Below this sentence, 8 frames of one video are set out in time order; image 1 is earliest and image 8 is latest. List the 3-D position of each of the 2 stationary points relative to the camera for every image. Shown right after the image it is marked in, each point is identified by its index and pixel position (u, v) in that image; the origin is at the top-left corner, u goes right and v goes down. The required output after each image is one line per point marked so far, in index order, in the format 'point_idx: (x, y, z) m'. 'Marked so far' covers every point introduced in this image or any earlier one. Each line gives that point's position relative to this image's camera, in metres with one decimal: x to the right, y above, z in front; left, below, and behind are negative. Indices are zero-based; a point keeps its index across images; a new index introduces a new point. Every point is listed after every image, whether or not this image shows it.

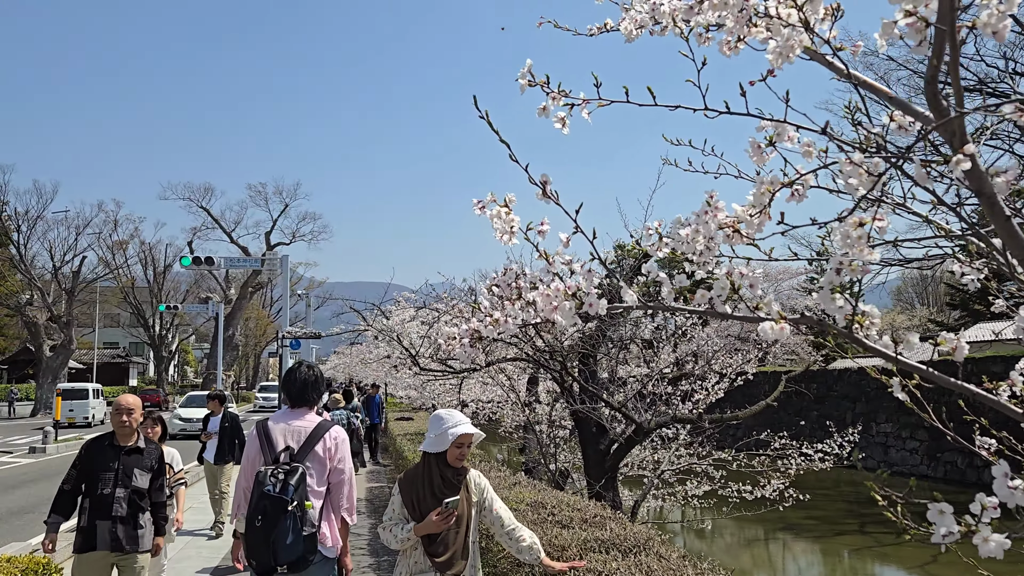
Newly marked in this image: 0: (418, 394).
0: (-1.8, -2.1, +16.0) m
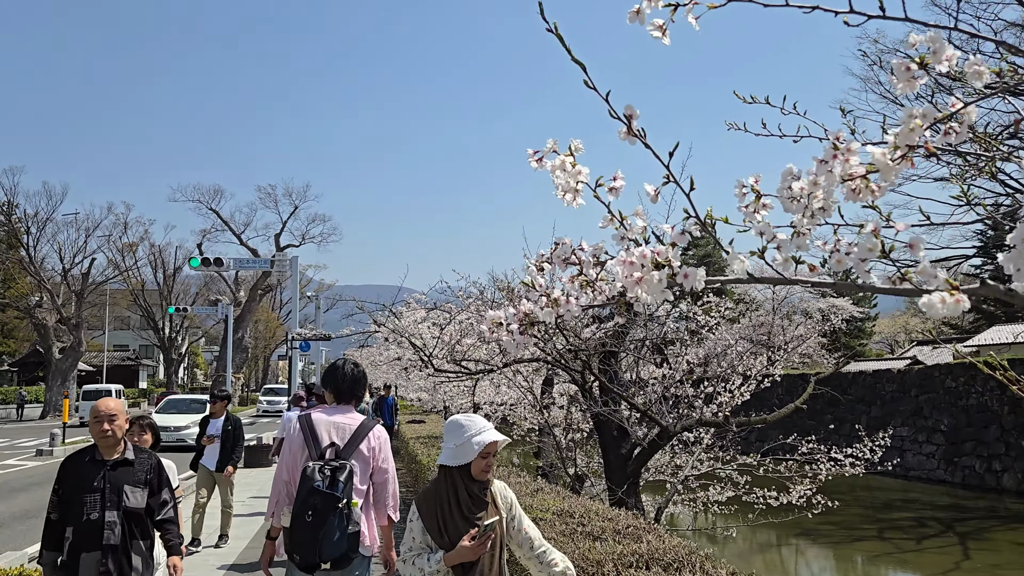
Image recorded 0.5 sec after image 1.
0: (-1.6, -2.1, +15.8) m
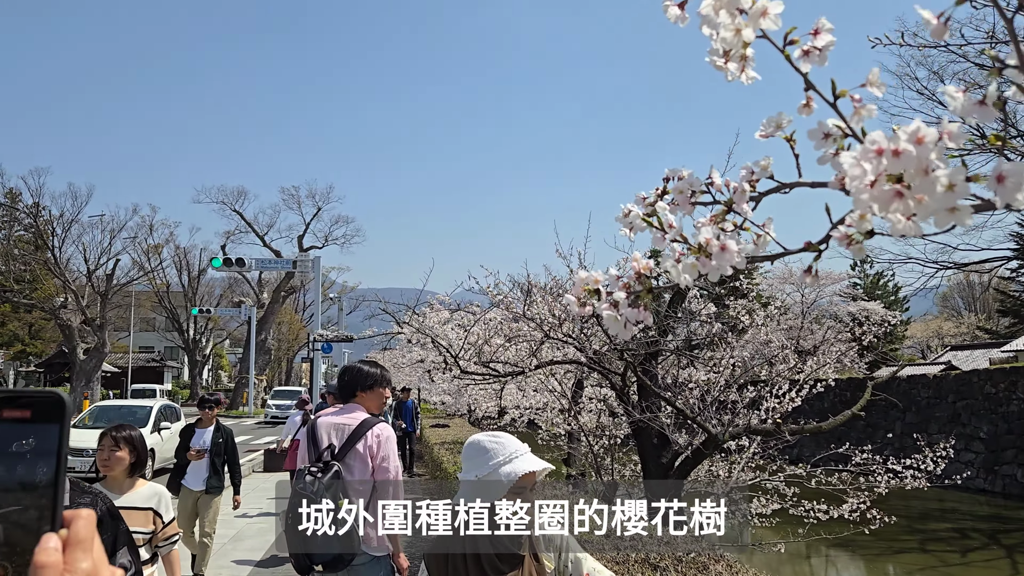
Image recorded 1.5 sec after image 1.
0: (-1.1, -2.1, +15.4) m
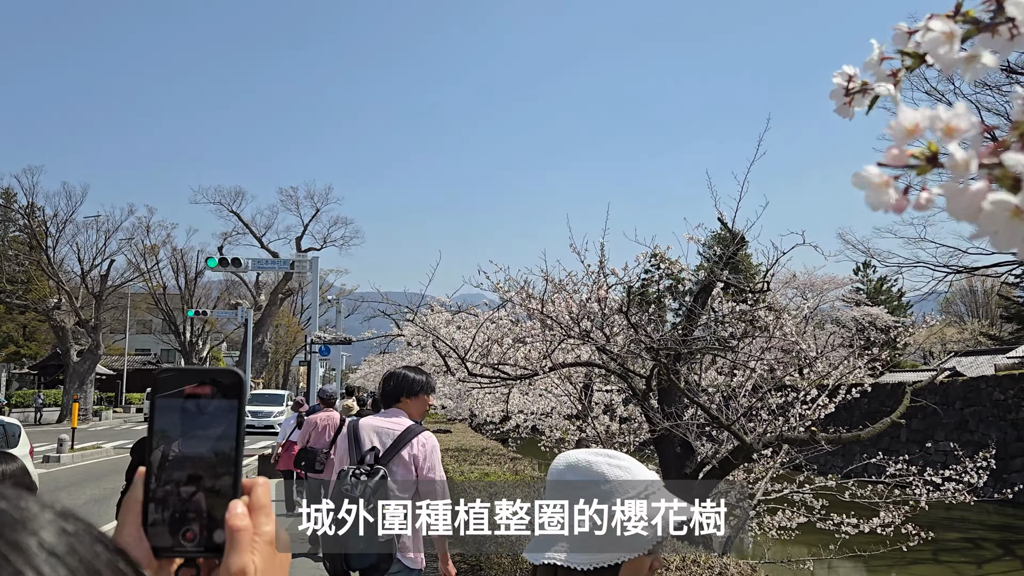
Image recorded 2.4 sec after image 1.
0: (-1.1, -2.1, +14.9) m
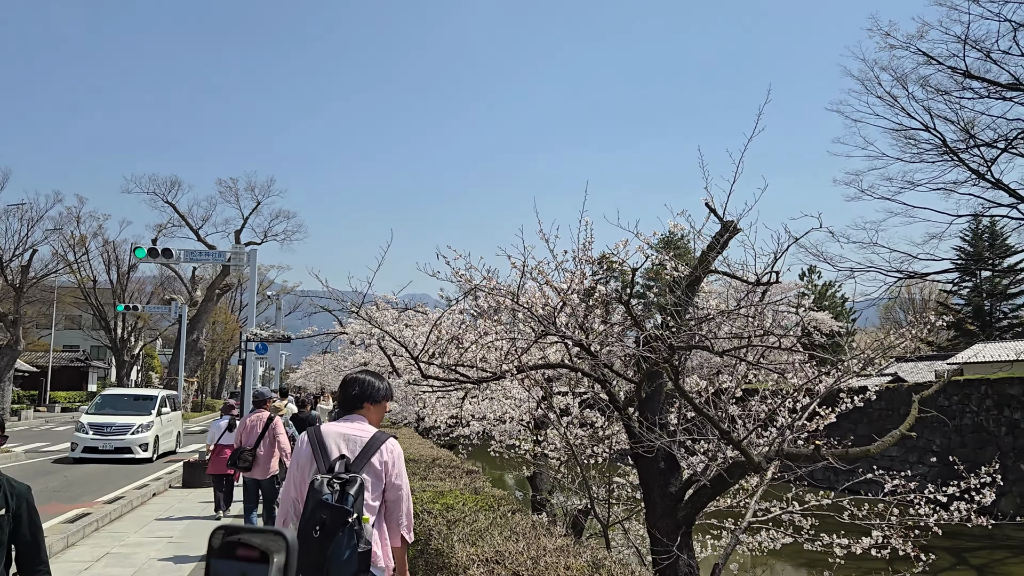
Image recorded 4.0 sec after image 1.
0: (-1.9, -2.0, +14.0) m
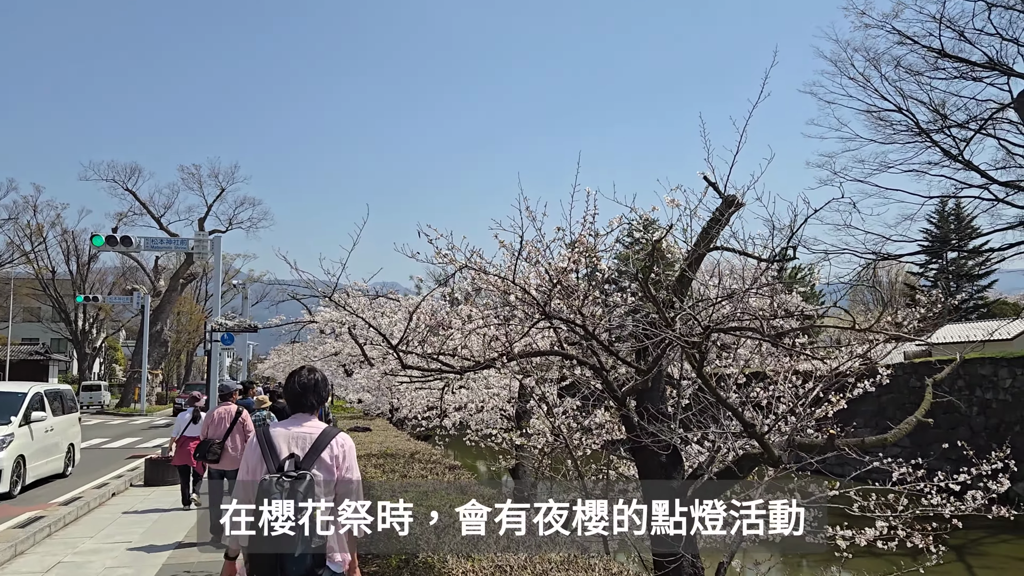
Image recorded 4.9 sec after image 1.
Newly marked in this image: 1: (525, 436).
0: (-2.3, -1.8, +13.6) m
1: (+0.1, -1.3, +7.1) m
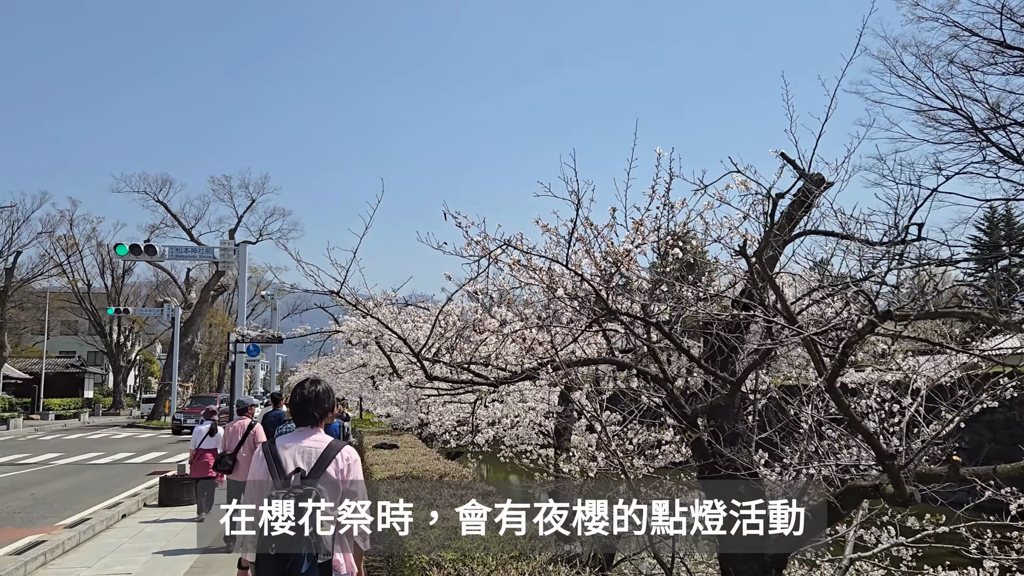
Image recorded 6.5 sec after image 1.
0: (-1.8, -1.9, +12.9) m
1: (+0.4, -1.3, +6.3) m
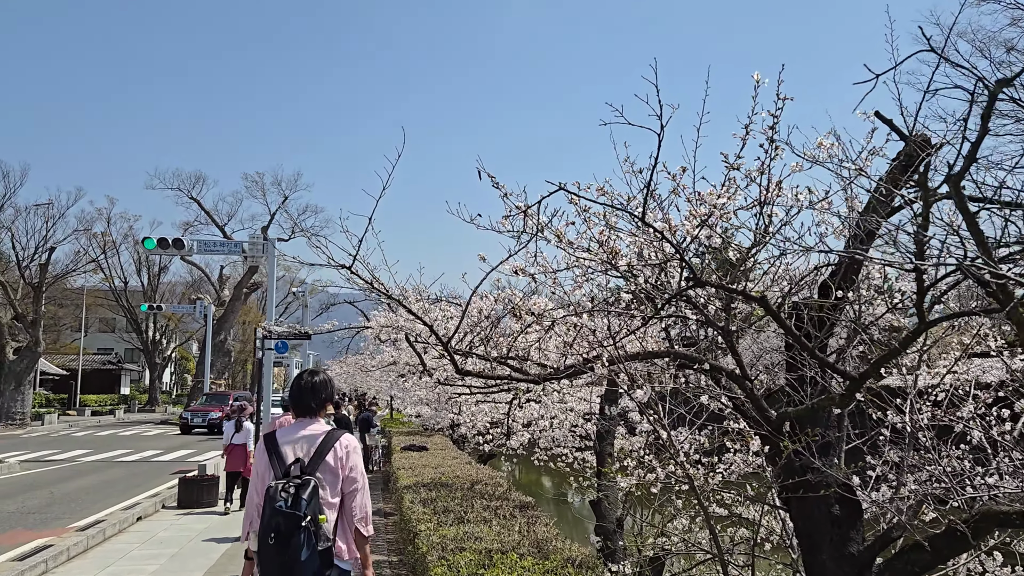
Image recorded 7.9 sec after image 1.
0: (-1.2, -1.9, +12.3) m
1: (+0.7, -1.3, +5.7) m
